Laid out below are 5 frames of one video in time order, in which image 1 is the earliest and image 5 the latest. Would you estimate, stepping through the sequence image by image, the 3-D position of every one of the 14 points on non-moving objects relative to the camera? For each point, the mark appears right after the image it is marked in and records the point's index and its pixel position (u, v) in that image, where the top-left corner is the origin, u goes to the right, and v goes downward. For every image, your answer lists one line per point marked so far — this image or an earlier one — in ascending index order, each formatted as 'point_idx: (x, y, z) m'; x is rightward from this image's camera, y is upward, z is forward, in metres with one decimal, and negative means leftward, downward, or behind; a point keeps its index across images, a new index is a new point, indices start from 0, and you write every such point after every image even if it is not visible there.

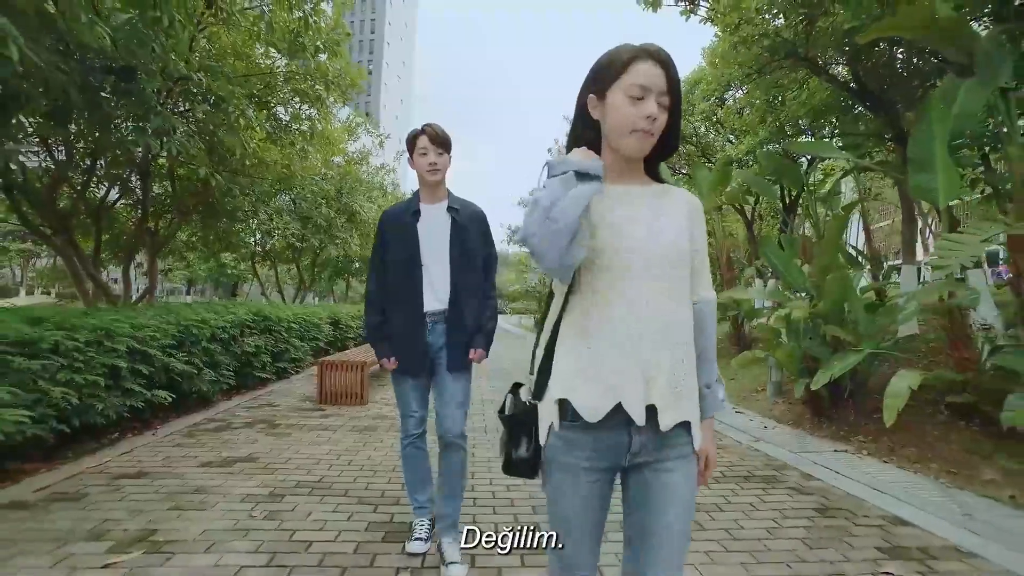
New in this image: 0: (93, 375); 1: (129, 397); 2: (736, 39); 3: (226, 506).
0: (-2.8, -0.6, +4.5) m
1: (-2.9, -0.8, +5.1) m
2: (+2.3, +2.6, +7.0) m
3: (-1.6, -1.2, +3.8) m
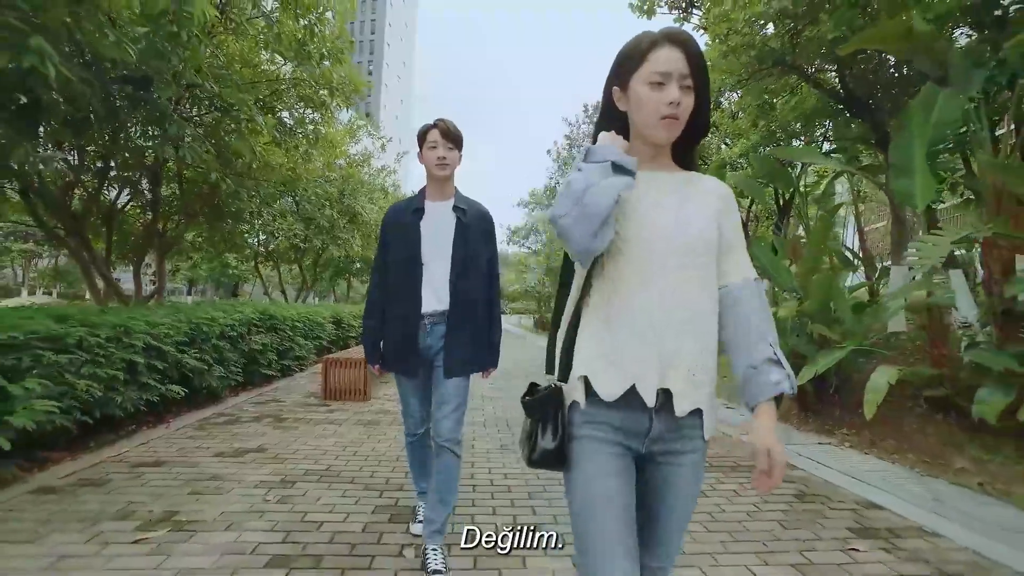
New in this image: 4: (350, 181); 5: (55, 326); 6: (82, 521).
0: (-2.8, -0.6, +4.7) m
1: (-2.9, -0.8, +5.4) m
2: (+2.3, +2.6, +7.3) m
3: (-1.6, -1.2, +4.0) m
4: (-3.5, +2.4, +14.6) m
5: (-2.9, -0.2, +4.3) m
6: (-2.2, -1.2, +3.4) m
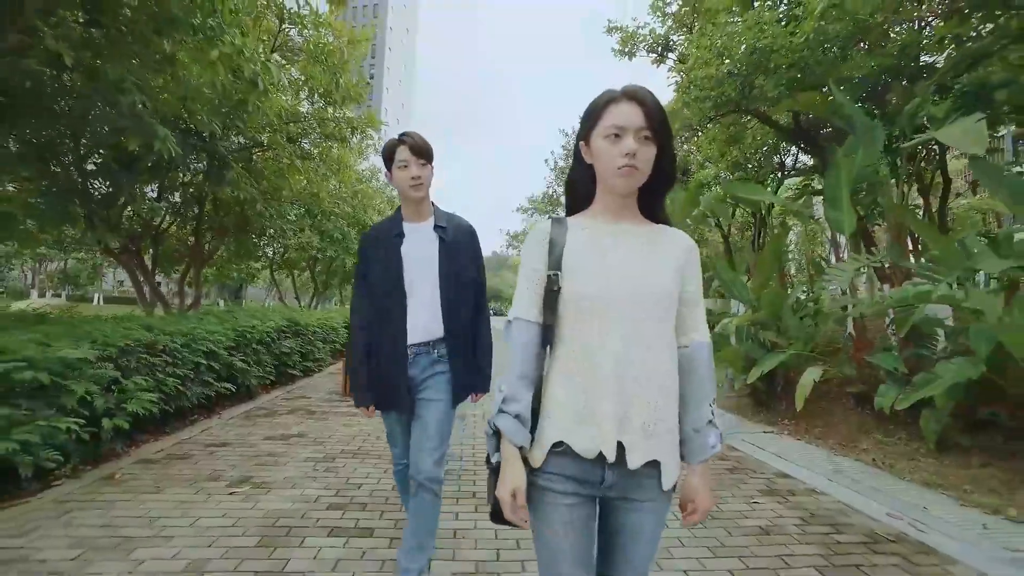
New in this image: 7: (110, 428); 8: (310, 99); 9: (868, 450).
0: (-2.9, -0.7, +5.9) m
1: (-3.0, -1.0, +6.5) m
2: (+2.3, +2.5, +8.5) m
3: (-1.7, -1.4, +5.2) m
4: (-3.6, +2.2, +15.8) m
5: (-3.0, -0.4, +5.5) m
6: (-2.2, -1.3, +4.5) m
7: (-2.7, -1.0, +4.5) m
8: (-2.7, +2.5, +9.0) m
9: (+3.0, -1.4, +5.7) m
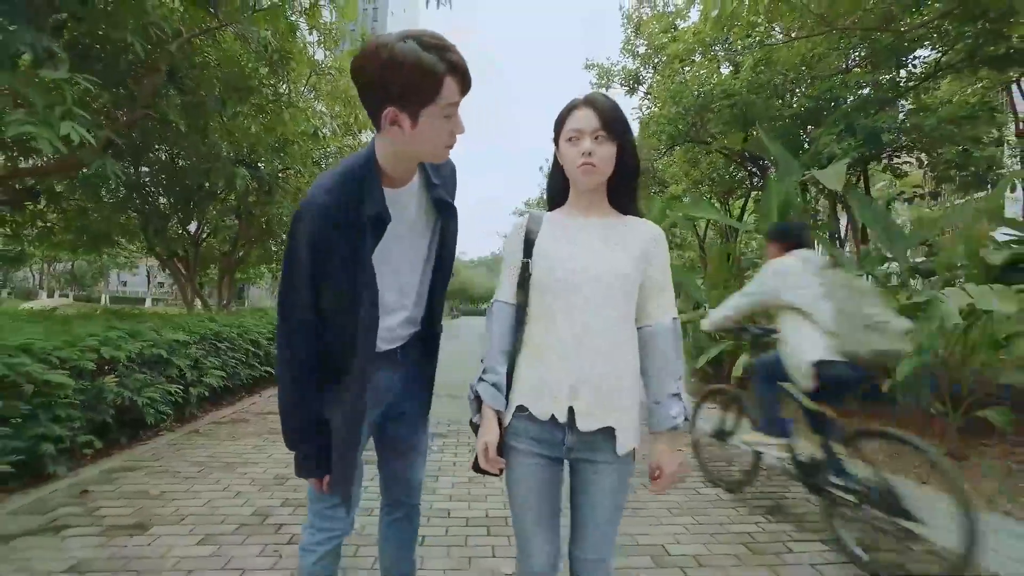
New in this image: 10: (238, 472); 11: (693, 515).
0: (-3.0, -0.7, +7.4) m
1: (-3.1, -1.0, +8.0) m
2: (+2.1, +2.5, +10.0) m
3: (-1.8, -1.4, +6.7) m
4: (-3.7, +2.2, +17.3) m
5: (-3.1, -0.4, +7.0) m
6: (-2.3, -1.3, +6.0) m
7: (-2.9, -1.0, +6.0) m
8: (-2.8, +2.5, +10.5) m
9: (+2.9, -1.4, +7.2) m
10: (-1.9, -1.3, +4.6) m
11: (+1.1, -1.3, +3.9) m
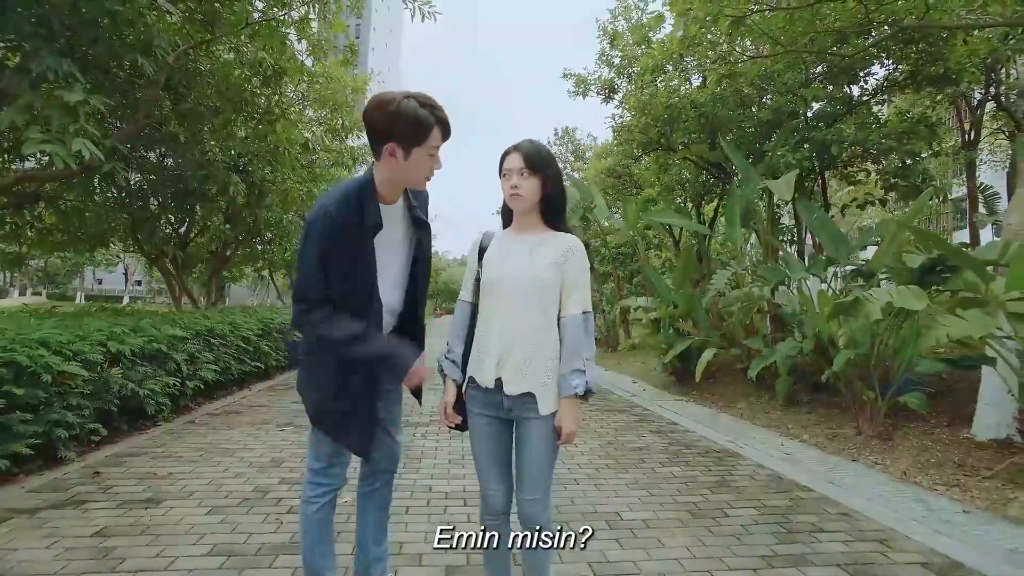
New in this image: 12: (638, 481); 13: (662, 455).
0: (-3.3, -0.7, +7.8) m
1: (-3.4, -1.0, +8.4) m
2: (+1.8, +2.5, +10.5) m
3: (-2.1, -1.4, +7.1) m
4: (-4.2, +2.2, +17.6) m
5: (-3.3, -0.4, +7.3) m
6: (-2.6, -1.3, +6.4) m
7: (-3.1, -1.0, +6.4) m
8: (-3.2, +2.5, +10.9) m
9: (+2.7, -1.4, +7.8) m
10: (-2.1, -1.3, +5.1) m
11: (+0.9, -1.3, +4.4) m
12: (+0.9, -1.3, +4.6) m
13: (+1.2, -1.4, +5.5) m
